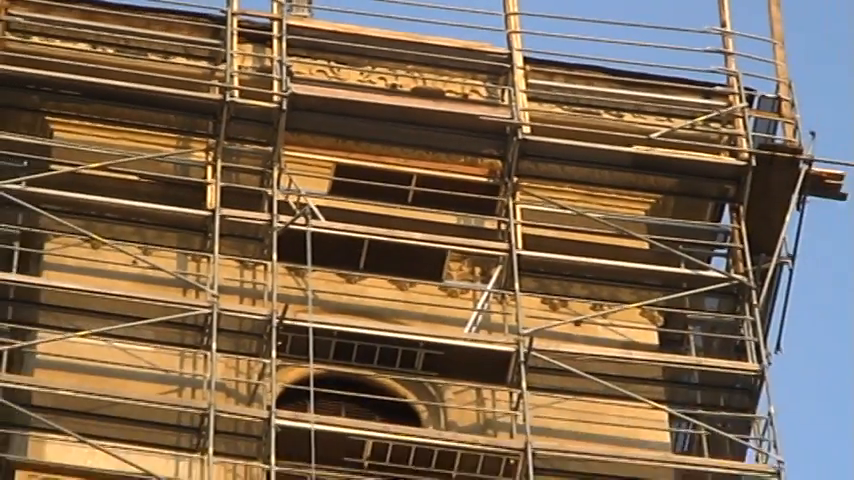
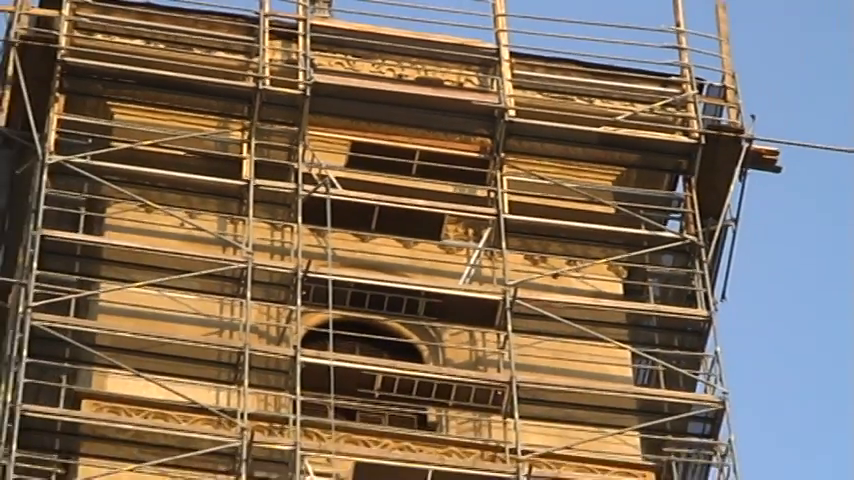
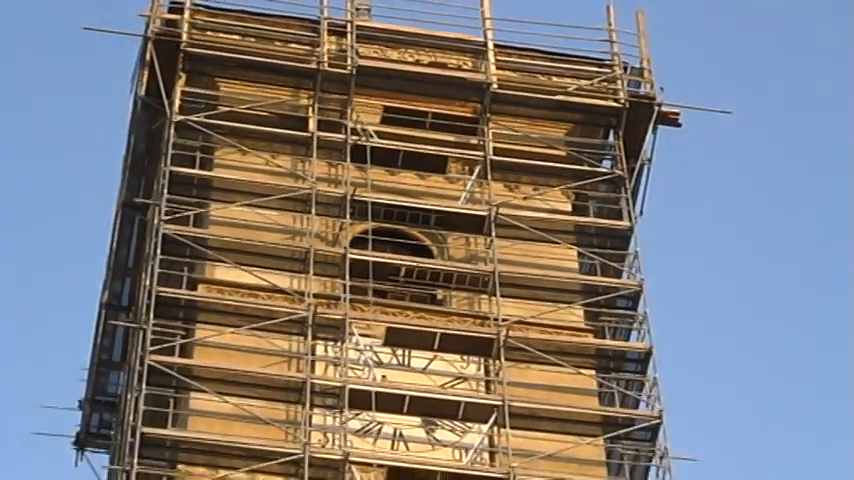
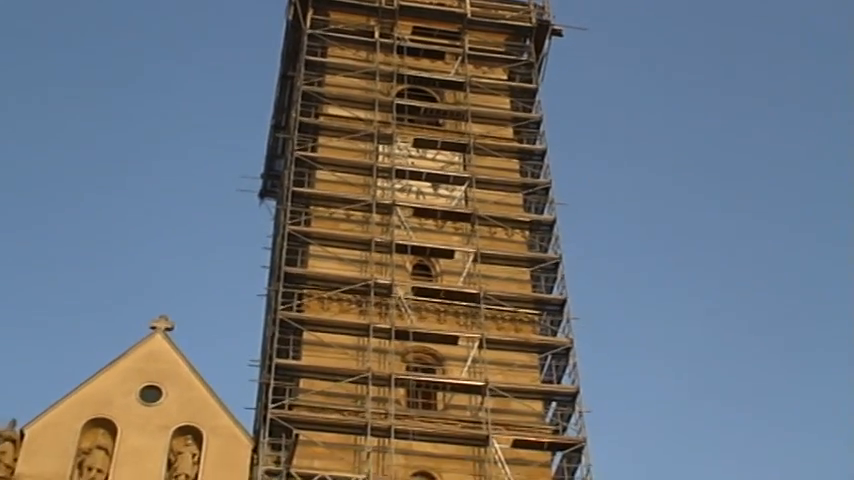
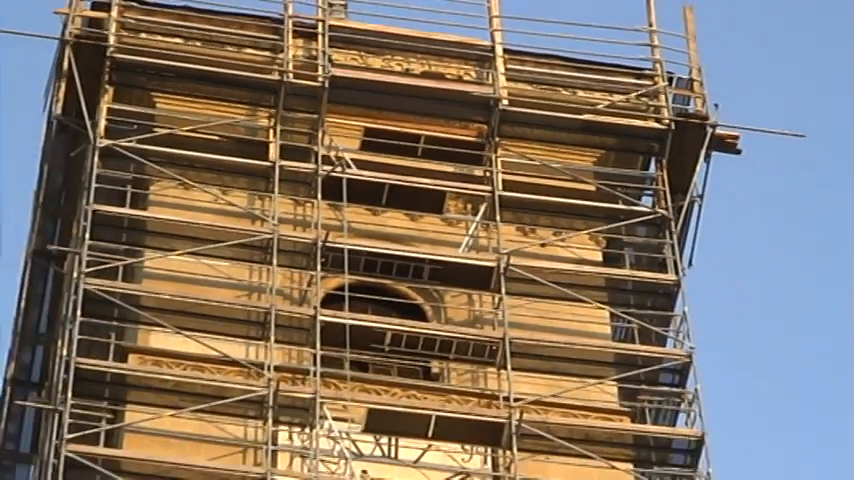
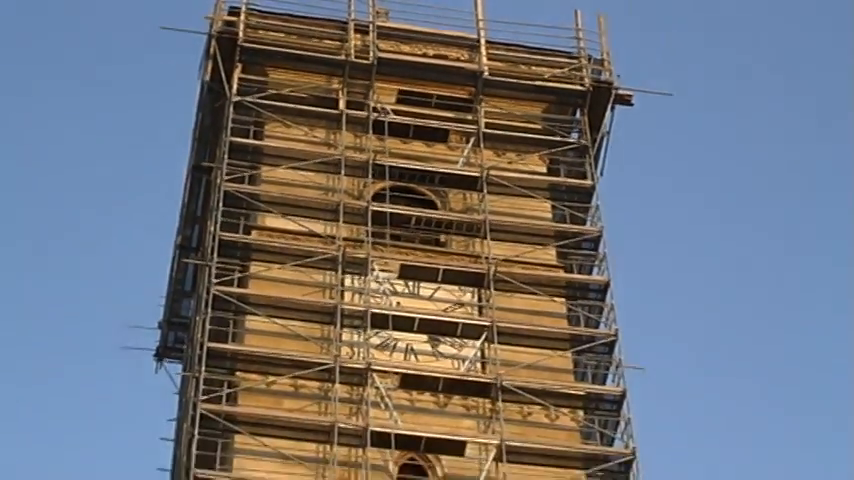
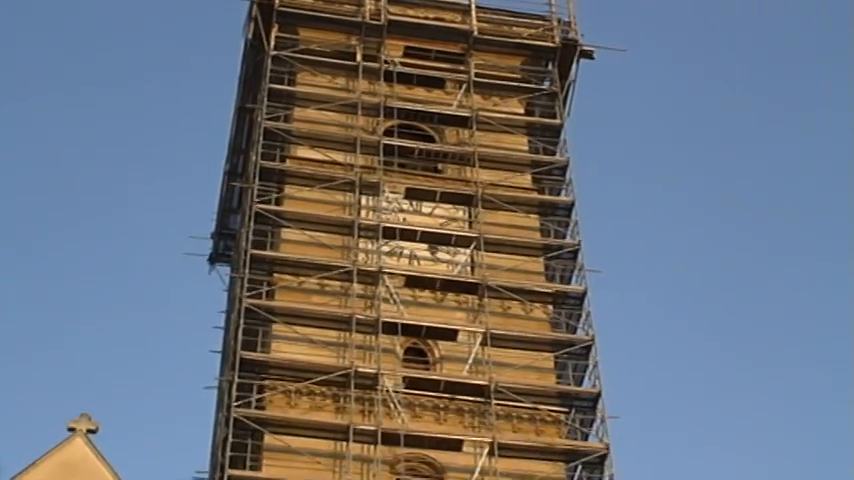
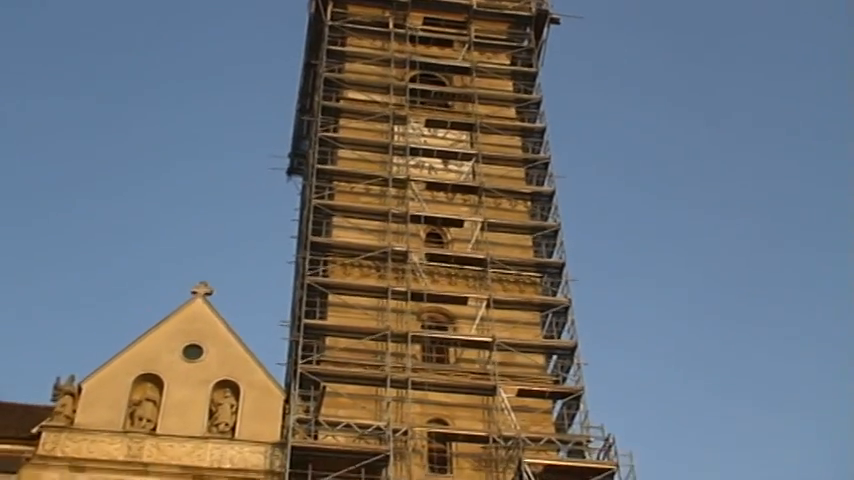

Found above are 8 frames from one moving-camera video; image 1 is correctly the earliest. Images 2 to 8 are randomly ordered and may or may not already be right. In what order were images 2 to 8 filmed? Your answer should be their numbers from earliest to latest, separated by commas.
2, 5, 3, 6, 7, 4, 8
